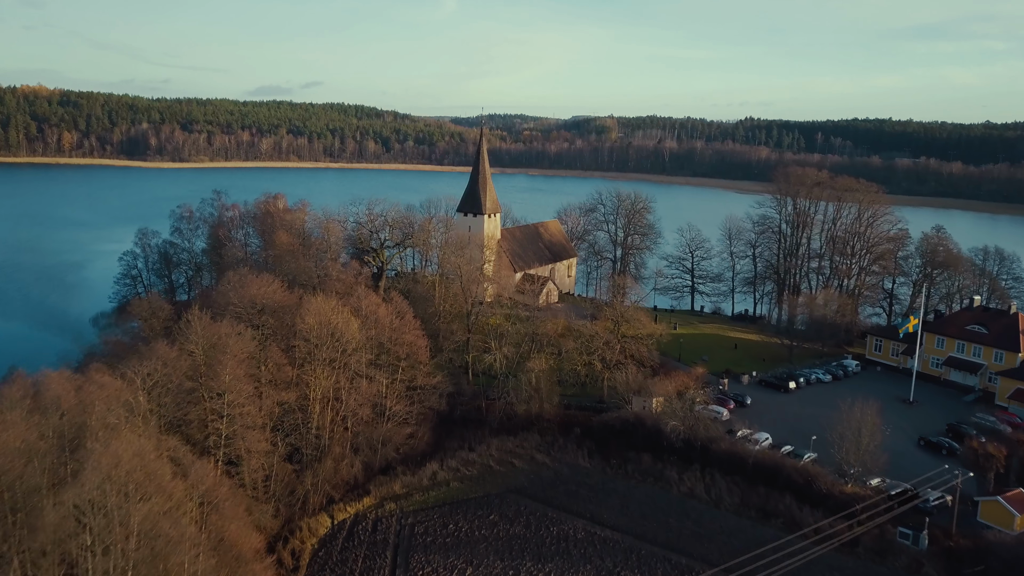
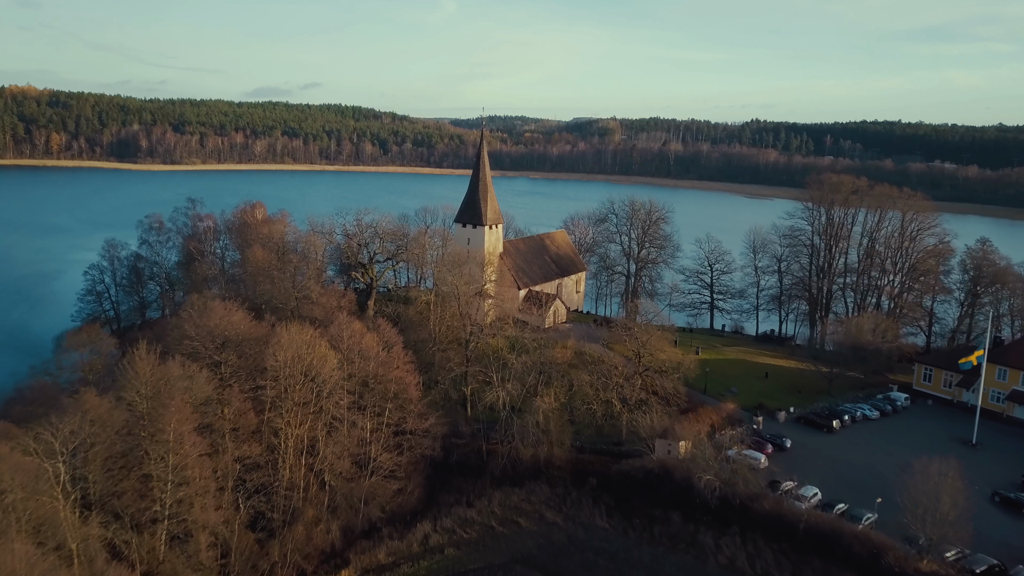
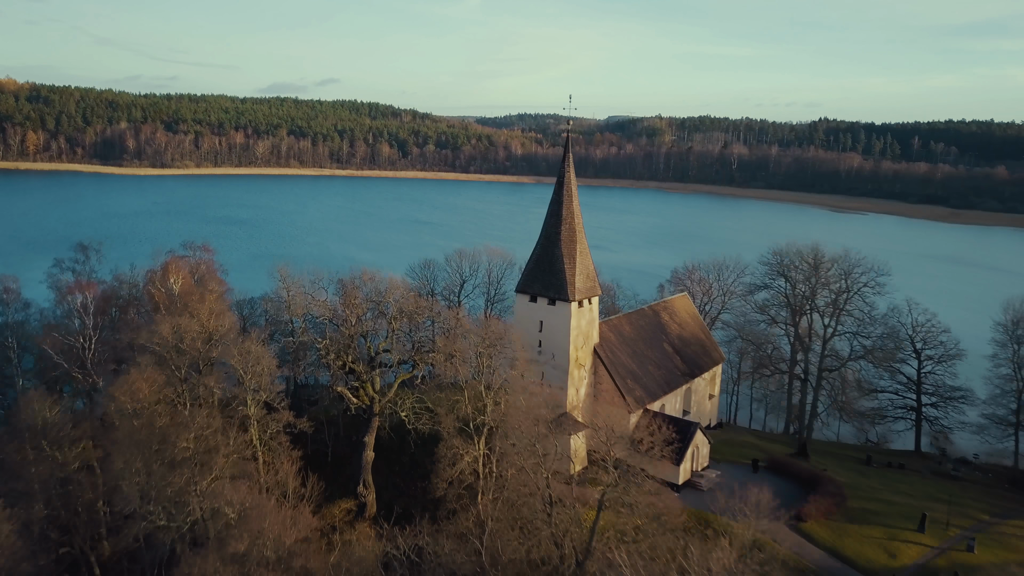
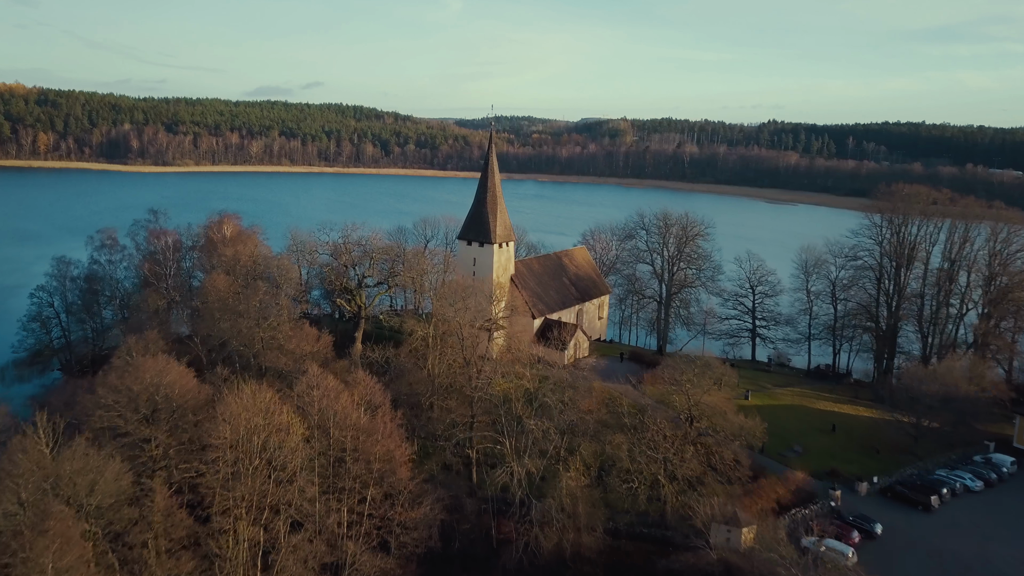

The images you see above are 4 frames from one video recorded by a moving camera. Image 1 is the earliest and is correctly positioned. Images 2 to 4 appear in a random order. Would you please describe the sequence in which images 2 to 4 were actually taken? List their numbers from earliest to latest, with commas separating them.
2, 4, 3
